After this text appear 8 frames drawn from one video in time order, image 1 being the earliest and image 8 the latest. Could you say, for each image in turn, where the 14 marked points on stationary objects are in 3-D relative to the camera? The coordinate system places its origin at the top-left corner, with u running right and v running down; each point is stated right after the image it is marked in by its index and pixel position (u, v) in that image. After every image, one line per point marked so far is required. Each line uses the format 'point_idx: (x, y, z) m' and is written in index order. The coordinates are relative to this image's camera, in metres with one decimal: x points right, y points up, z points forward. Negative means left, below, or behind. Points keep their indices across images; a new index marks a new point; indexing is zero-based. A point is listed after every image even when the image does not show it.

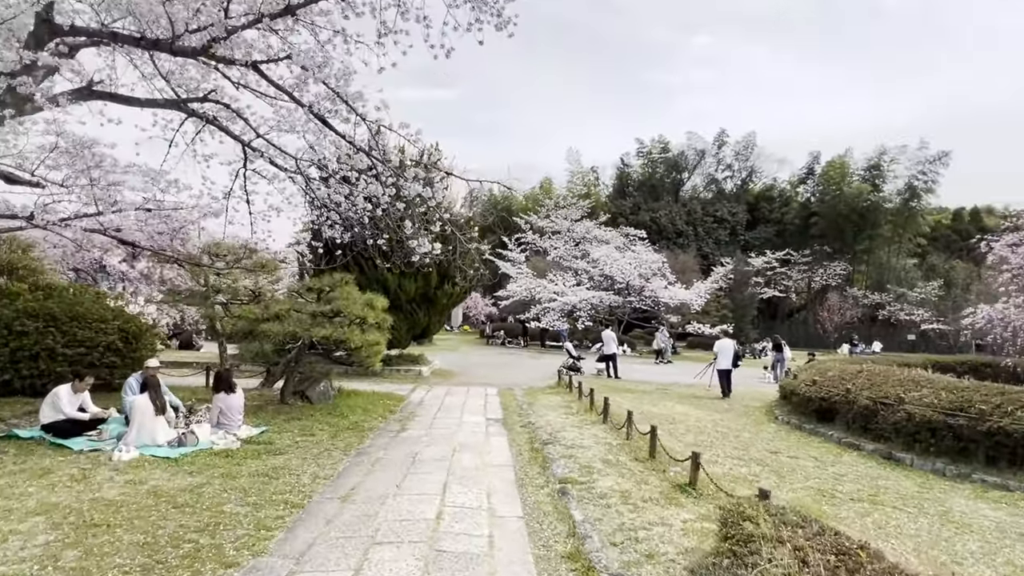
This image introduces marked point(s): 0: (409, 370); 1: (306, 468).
0: (-2.4, -1.9, +13.7) m
1: (-1.9, -1.7, +5.5) m
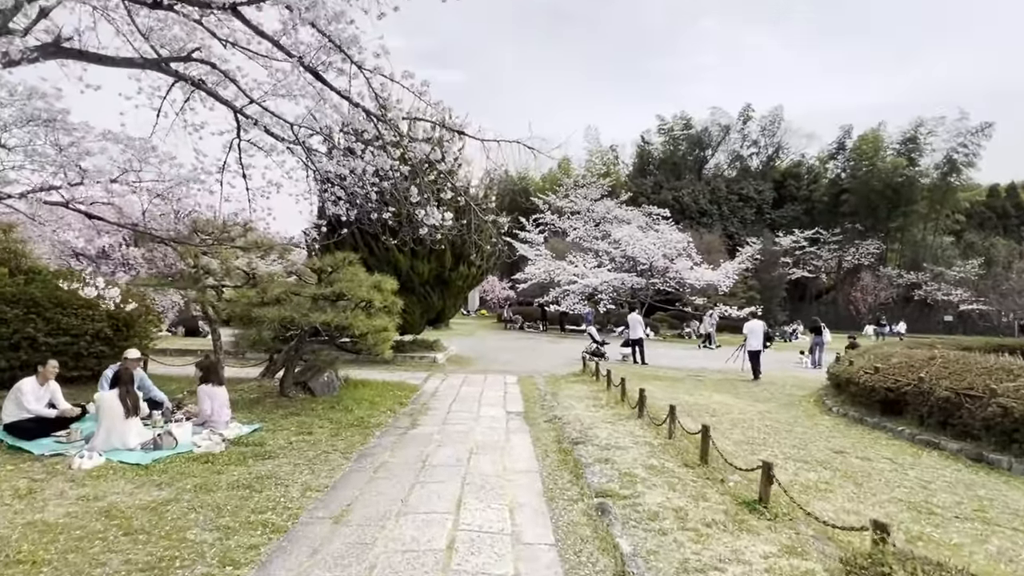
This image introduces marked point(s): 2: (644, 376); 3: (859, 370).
0: (-1.9, -1.5, +12.9) m
1: (-1.7, -1.5, +4.7) m
2: (+2.8, -1.9, +12.4) m
3: (+4.9, -1.2, +8.2) m
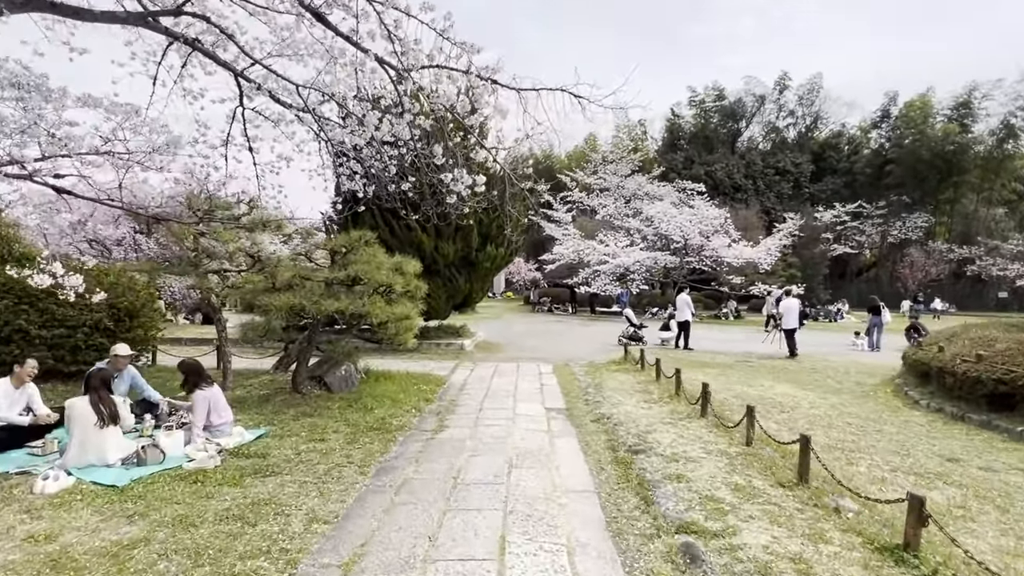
0: (-1.3, -1.2, +12.0) m
1: (-1.4, -1.4, +3.8) m
2: (+3.5, -1.5, +11.4) m
3: (+5.3, -0.8, +7.1) m
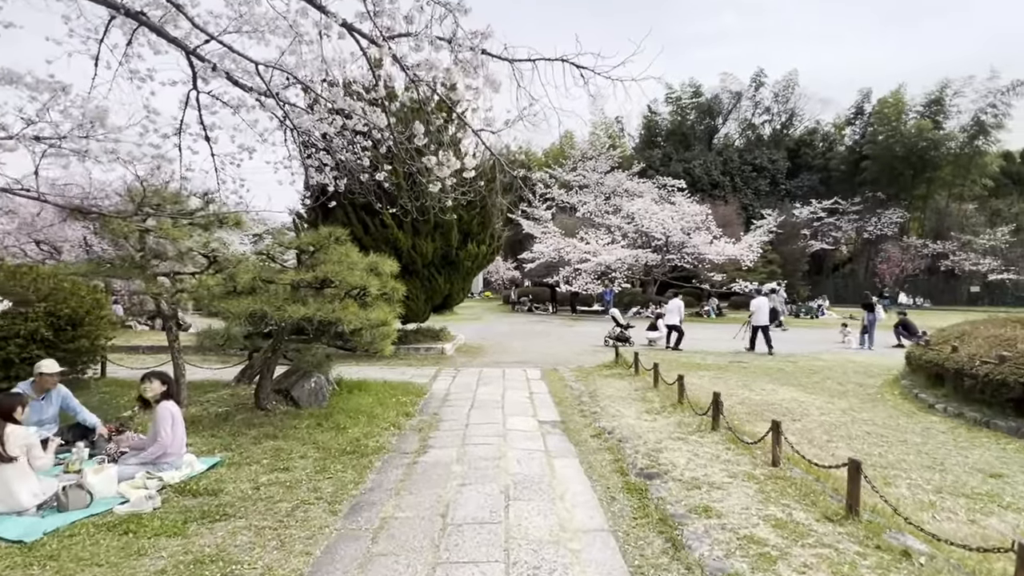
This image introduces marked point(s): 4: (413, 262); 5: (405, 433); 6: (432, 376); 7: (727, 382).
0: (-1.6, -1.2, +11.3) m
1: (-1.4, -1.4, +3.1) m
2: (+3.2, -1.4, +10.9) m
3: (+5.2, -0.8, +6.6) m
4: (-1.9, +0.5, +11.1) m
5: (-1.0, -1.4, +5.7) m
6: (-1.2, -1.4, +9.1) m
7: (+3.3, -1.4, +8.9) m
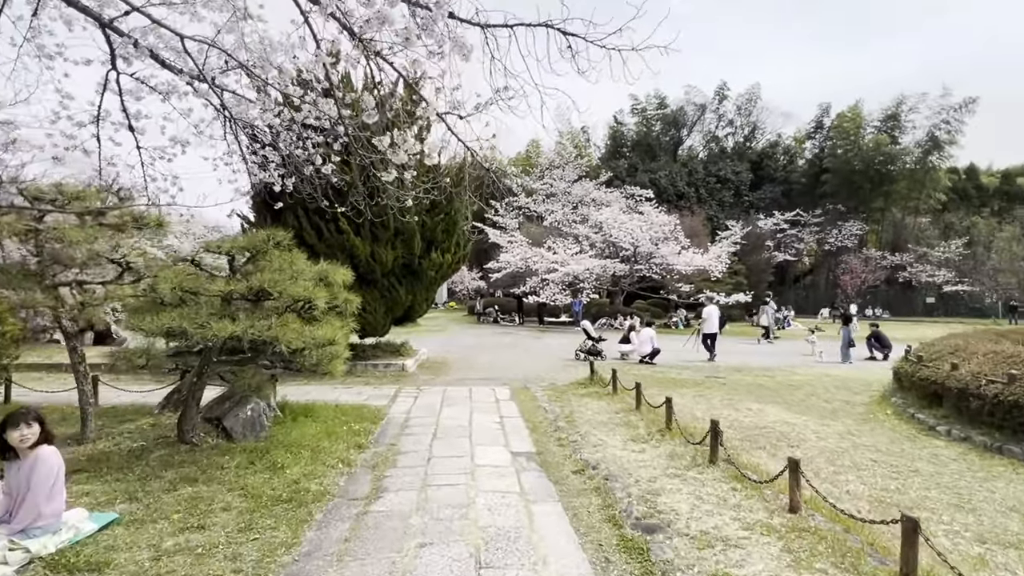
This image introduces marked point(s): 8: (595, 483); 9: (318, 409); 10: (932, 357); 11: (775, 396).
0: (-2.2, -1.4, +10.5) m
1: (-1.4, -1.5, +2.3) m
2: (+2.6, -1.6, +10.3) m
3: (+4.9, -0.9, +6.2) m
4: (-2.5, +0.3, +10.3) m
5: (-1.3, -1.5, +4.8) m
6: (-1.7, -1.5, +8.2) m
7: (+2.8, -1.6, +8.3) m
8: (+0.6, -1.5, +4.5) m
9: (-2.3, -1.4, +6.9) m
10: (+5.4, -0.9, +7.6) m
11: (+4.0, -1.6, +9.0) m
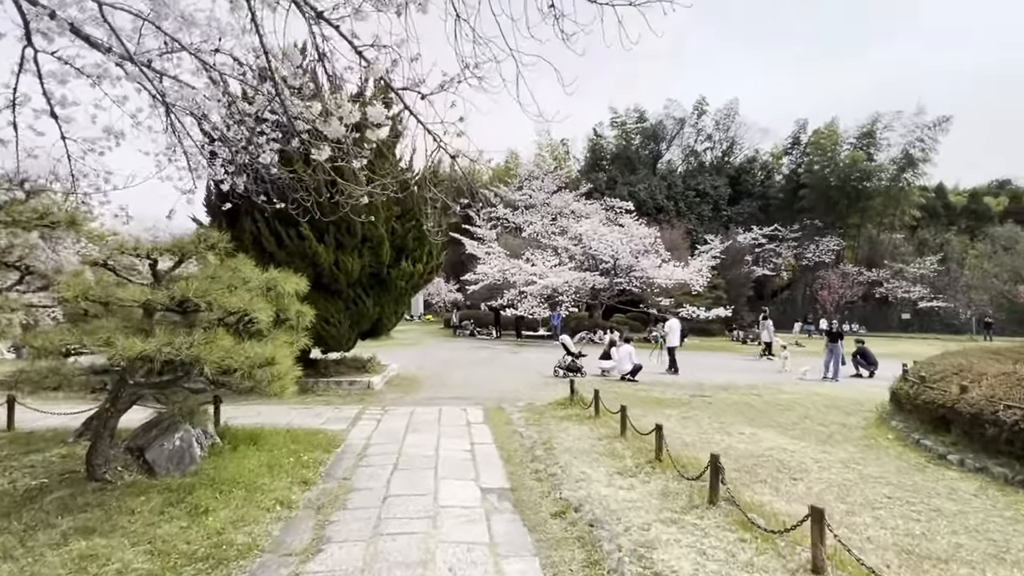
0: (-2.6, -1.6, +9.7) m
1: (-1.6, -1.5, +1.5) m
2: (+2.2, -1.9, +9.7) m
3: (+4.6, -1.1, +5.7) m
4: (-2.9, +0.1, +9.5) m
5: (-1.5, -1.6, +4.1) m
6: (-2.0, -1.7, +7.5) m
7: (+2.5, -1.8, +7.7) m
8: (+0.4, -1.6, +3.8) m
9: (-2.6, -1.5, +6.1) m
10: (+5.1, -1.1, +7.1) m
11: (+3.6, -1.9, +8.4) m
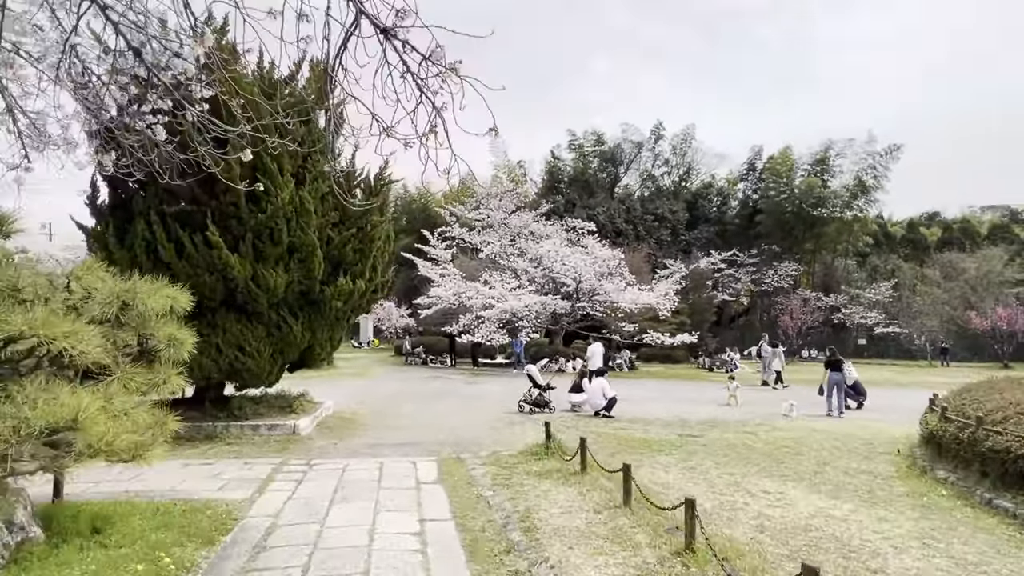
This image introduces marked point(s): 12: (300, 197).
0: (-3.1, -1.8, +7.8) m
1: (-1.5, -1.4, -0.3) m
2: (+1.7, -2.2, +8.1) m
3: (+4.4, -1.2, +4.4) m
4: (-3.4, -0.2, +7.6) m
5: (-1.6, -1.6, +2.3) m
6: (-2.4, -1.9, +5.6) m
7: (+2.1, -2.0, +6.2) m
8: (+0.3, -1.6, +2.2) m
9: (-2.8, -1.6, +4.2) m
10: (+4.8, -1.3, +5.8) m
11: (+3.2, -2.1, +7.0) m
12: (-2.9, +1.3, +8.0) m
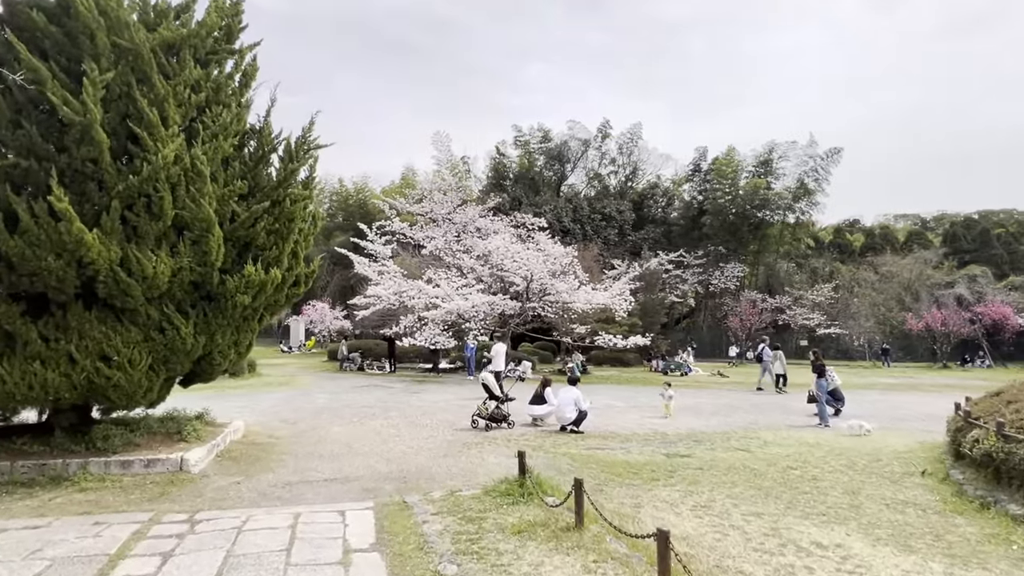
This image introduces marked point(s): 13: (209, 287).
0: (-3.5, -1.7, +5.8) m
1: (-1.1, -1.3, -2.0) m
2: (+1.2, -2.1, +6.6) m
3: (+4.3, -1.1, +3.2) m
4: (-3.8, 0.0, +5.7) m
5: (-1.5, -1.5, +0.5) m
6: (-2.6, -1.7, +3.7) m
7: (+1.8, -1.9, +4.8) m
8: (+0.5, -1.5, +0.6) m
9: (-2.9, -1.5, +2.3) m
10: (+4.5, -1.2, +4.7) m
11: (+2.8, -2.0, +5.7) m
12: (-3.3, +1.4, +6.1) m
13: (-3.2, 0.0, +6.2) m
